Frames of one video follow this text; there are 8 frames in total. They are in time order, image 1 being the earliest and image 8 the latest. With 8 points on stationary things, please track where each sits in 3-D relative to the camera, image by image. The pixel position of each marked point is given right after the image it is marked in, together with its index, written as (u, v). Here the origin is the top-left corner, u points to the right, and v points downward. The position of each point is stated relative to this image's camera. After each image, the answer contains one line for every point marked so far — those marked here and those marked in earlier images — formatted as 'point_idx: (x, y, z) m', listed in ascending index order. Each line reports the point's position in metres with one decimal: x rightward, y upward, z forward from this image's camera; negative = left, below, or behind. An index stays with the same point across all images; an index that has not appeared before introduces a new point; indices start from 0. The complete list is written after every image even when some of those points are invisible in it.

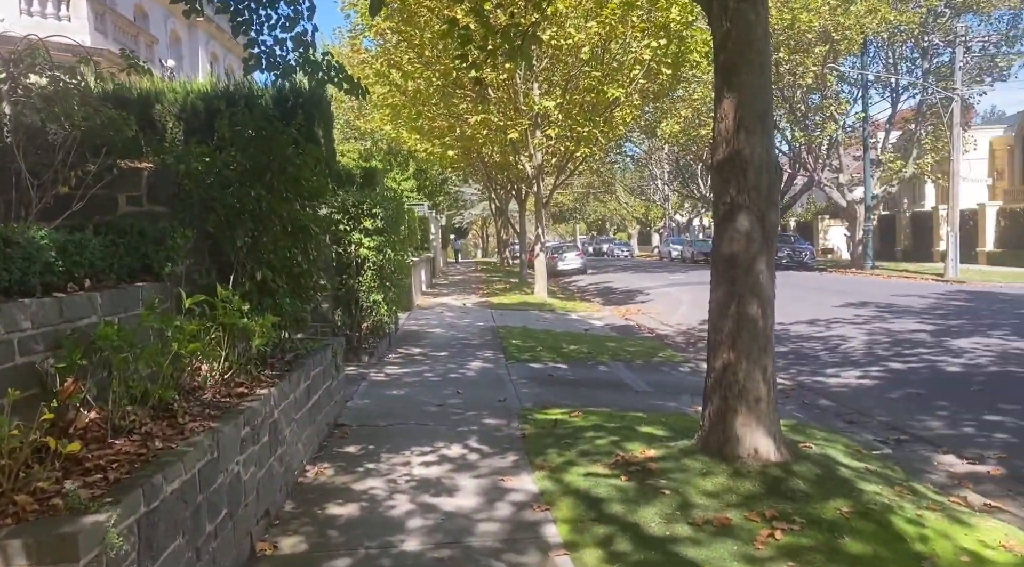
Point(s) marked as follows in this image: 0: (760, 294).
0: (+1.6, -0.1, +5.8) m
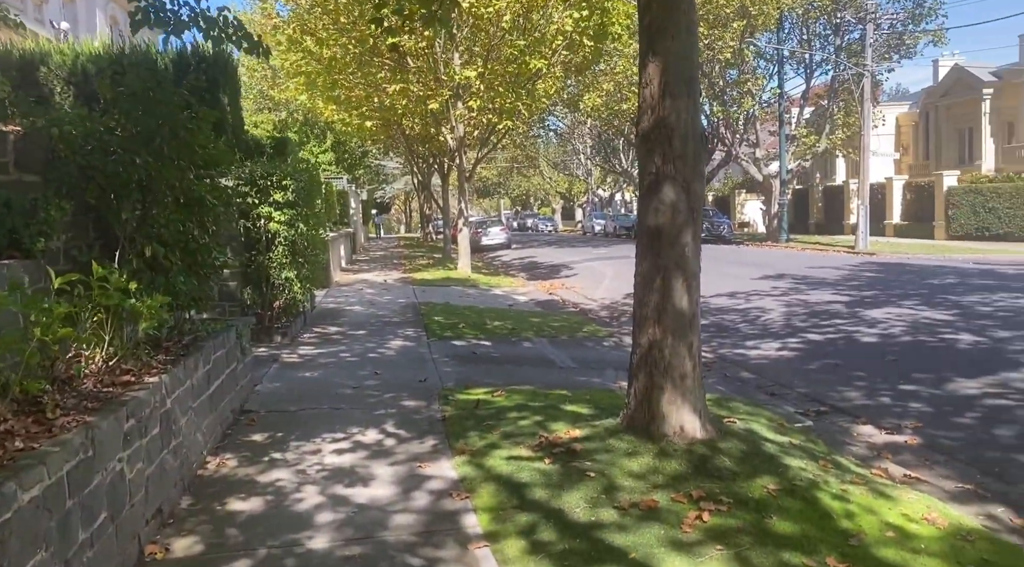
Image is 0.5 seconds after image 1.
0: (+1.1, +0.1, +5.7) m
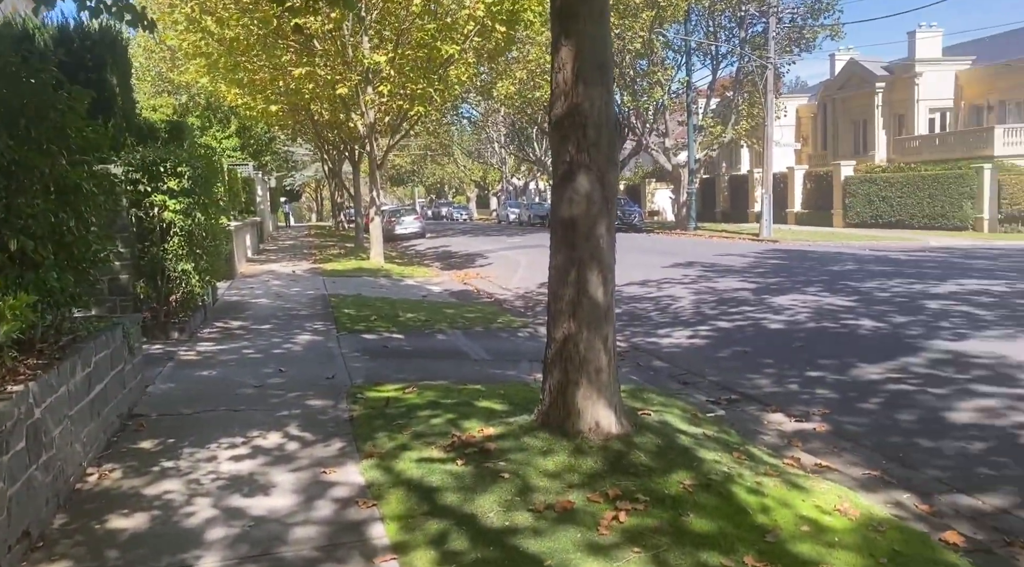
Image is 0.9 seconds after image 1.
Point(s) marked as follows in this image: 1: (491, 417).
0: (+0.6, +0.1, +5.6) m
1: (-0.1, -0.9, +6.0) m
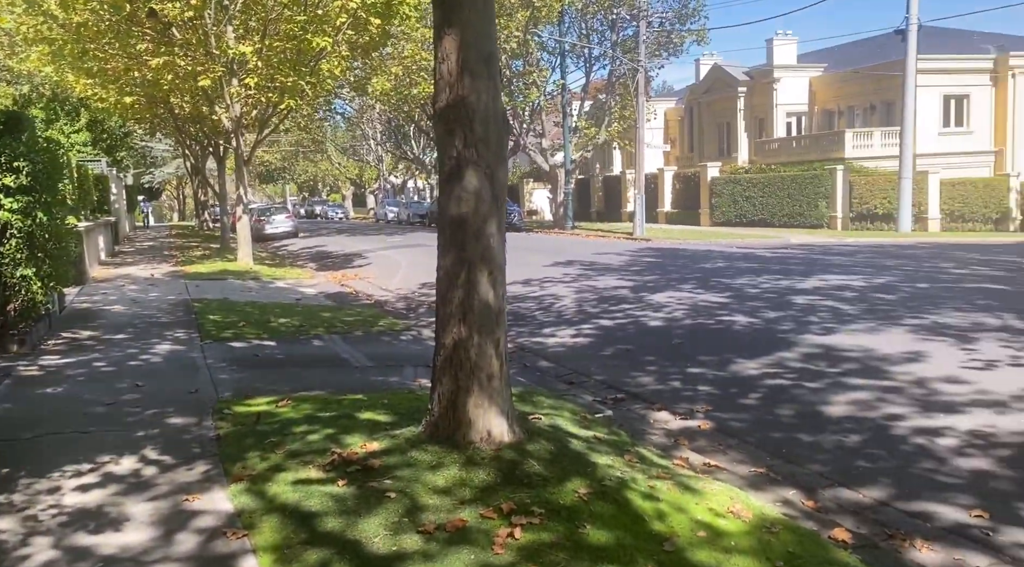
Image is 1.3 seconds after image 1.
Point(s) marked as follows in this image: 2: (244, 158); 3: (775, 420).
0: (-0.1, +0.1, +5.4) m
1: (-0.8, -0.9, +5.6) m
2: (-5.5, +2.6, +19.3) m
3: (+2.2, -1.1, +7.7) m
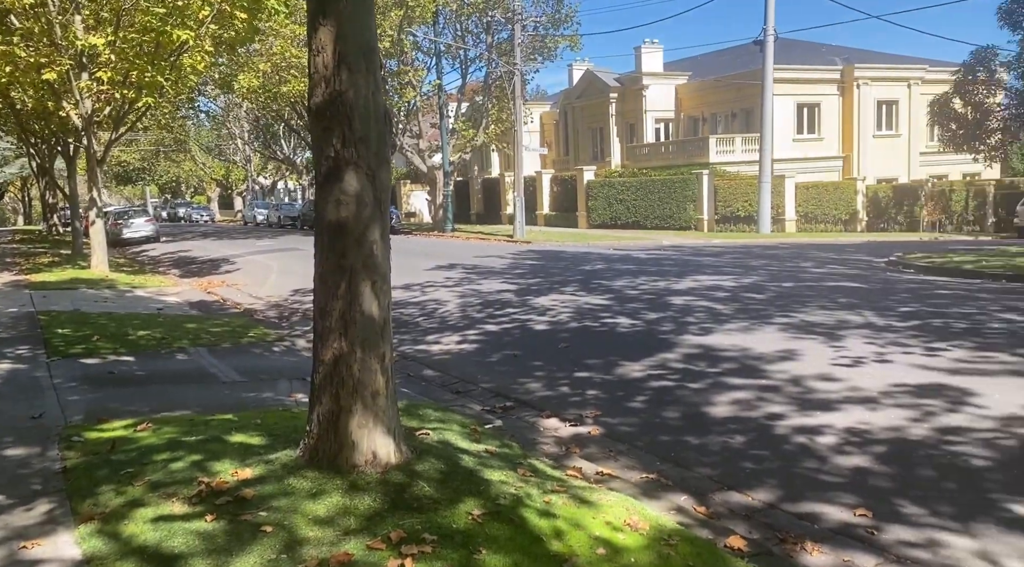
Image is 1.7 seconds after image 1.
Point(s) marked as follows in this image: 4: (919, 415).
0: (-0.8, +0.1, +5.0) m
1: (-1.5, -0.9, +5.2) m
2: (-8.0, +2.4, +18.2) m
3: (+1.2, -1.1, +7.6) m
4: (+3.3, -1.1, +7.6) m
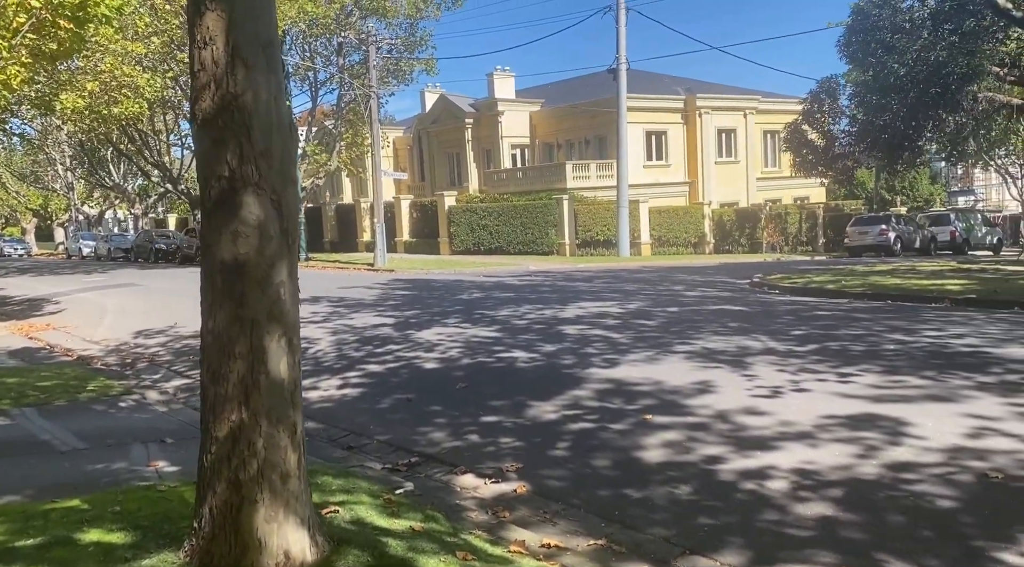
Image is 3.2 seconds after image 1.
0: (-1.0, -0.1, +3.9) m
1: (-1.7, -1.2, +3.9) m
2: (-10.4, +1.7, +15.7) m
3: (+0.6, -1.4, +6.8) m
4: (+2.6, -1.3, +7.1) m
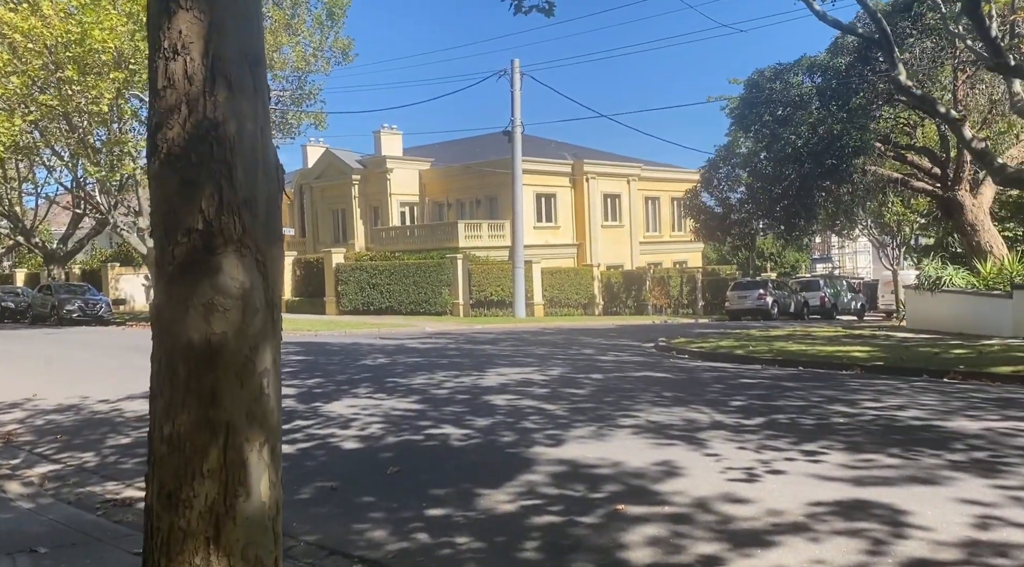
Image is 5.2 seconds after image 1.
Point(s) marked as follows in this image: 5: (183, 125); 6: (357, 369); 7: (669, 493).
0: (-0.7, -0.4, +2.7) m
1: (-1.4, -1.4, +2.6) m
2: (-11.6, +0.8, +13.2) m
3: (+0.4, -1.8, +5.7) m
4: (+2.4, -1.8, +6.3) m
5: (-1.0, +0.5, +2.8) m
6: (-2.5, -1.3, +14.7) m
7: (+1.3, -1.7, +7.5) m
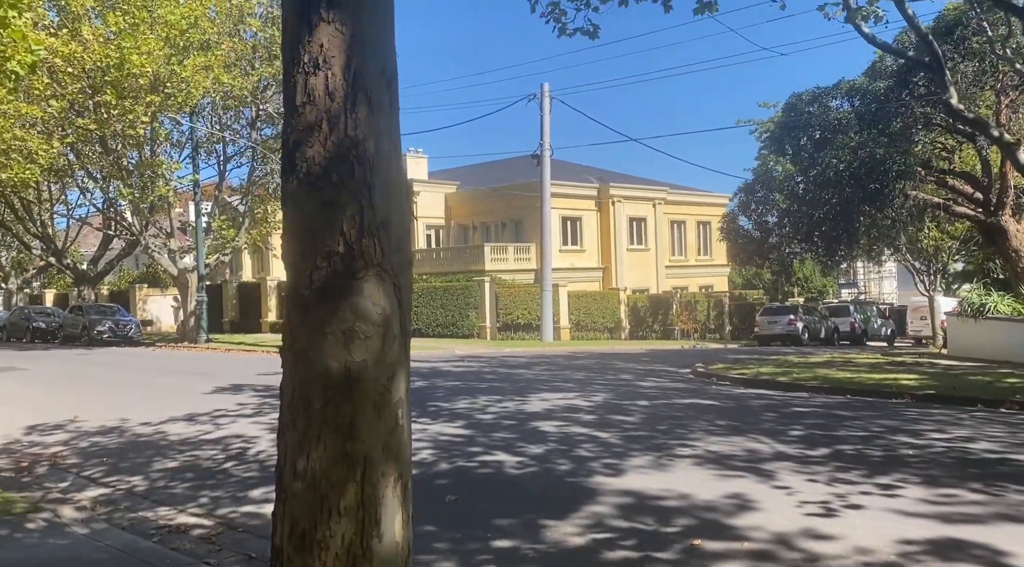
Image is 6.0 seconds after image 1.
0: (-0.3, -0.4, +2.4) m
1: (-1.0, -1.4, +2.3) m
2: (-11.0, +0.6, +13.2) m
3: (+0.9, -2.0, +5.4) m
4: (+2.9, -1.9, +5.9) m
5: (-0.5, +0.5, +2.5) m
6: (-1.8, -1.7, +14.4) m
7: (+1.8, -1.9, +7.1) m
